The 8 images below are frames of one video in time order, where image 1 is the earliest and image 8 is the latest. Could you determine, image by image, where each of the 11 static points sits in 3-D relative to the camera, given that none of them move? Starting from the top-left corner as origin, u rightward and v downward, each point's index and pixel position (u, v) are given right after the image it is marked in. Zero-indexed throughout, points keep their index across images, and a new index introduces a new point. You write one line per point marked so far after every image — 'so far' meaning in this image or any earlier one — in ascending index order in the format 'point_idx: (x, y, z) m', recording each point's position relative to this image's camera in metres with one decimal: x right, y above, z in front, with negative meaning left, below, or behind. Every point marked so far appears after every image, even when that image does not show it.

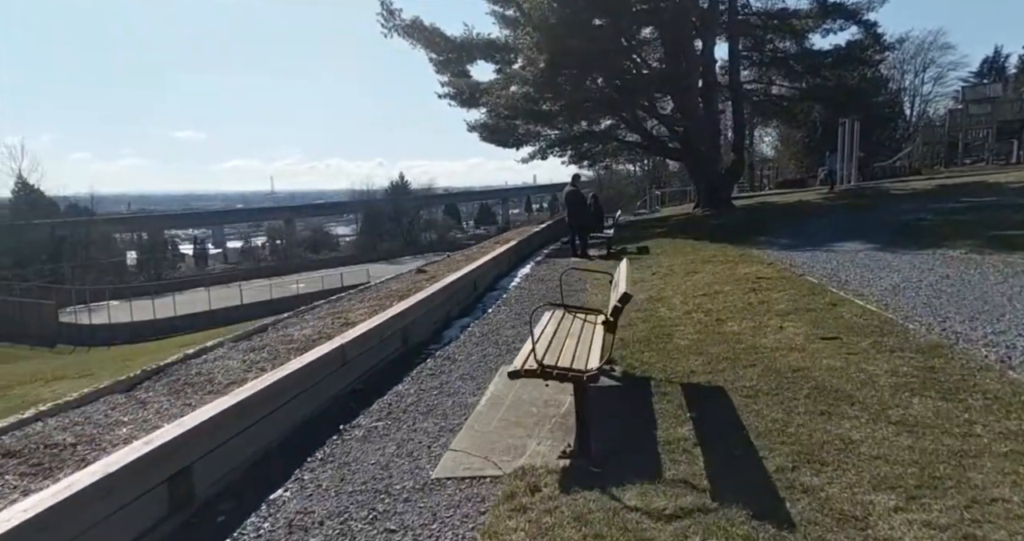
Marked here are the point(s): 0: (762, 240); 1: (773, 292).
0: (+5.4, +0.6, +13.0) m
1: (+3.1, -0.3, +7.1) m
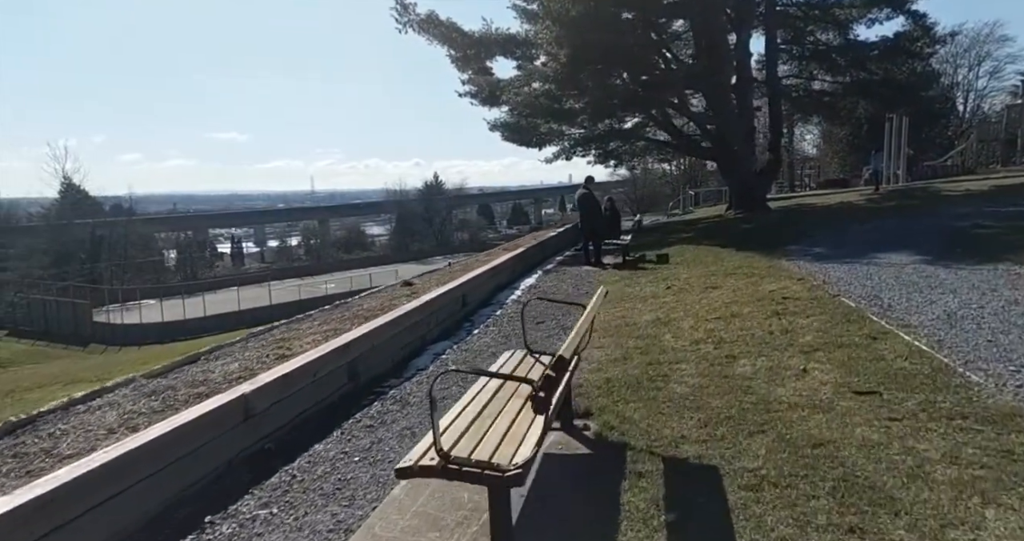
0: (+5.5, +0.4, +11.7) m
1: (+2.9, -0.5, +6.0) m
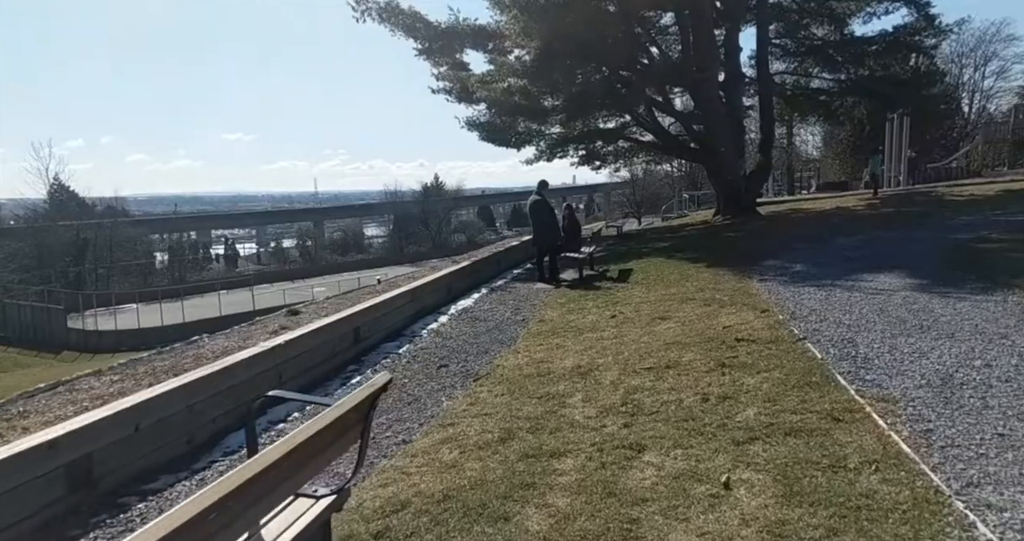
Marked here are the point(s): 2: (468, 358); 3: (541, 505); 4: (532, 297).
0: (+4.4, 0.0, +10.3) m
1: (+1.8, -0.8, +4.6) m
2: (-0.5, -0.9, +6.4) m
3: (+0.1, -1.1, +3.0) m
4: (+0.3, -0.4, +10.1) m
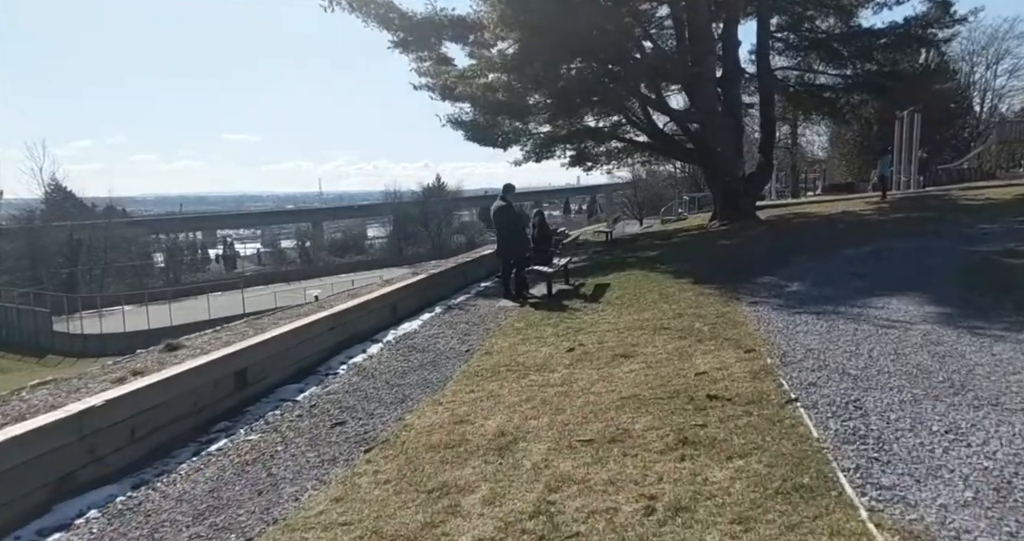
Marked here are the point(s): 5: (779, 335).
0: (+3.8, -0.2, +8.9) m
1: (+1.1, -1.1, +3.2) m
2: (-1.2, -1.2, +5.1) m
3: (-0.6, -1.4, +1.6) m
4: (-0.3, -0.7, +8.8) m
5: (+2.8, -0.6, +6.2) m
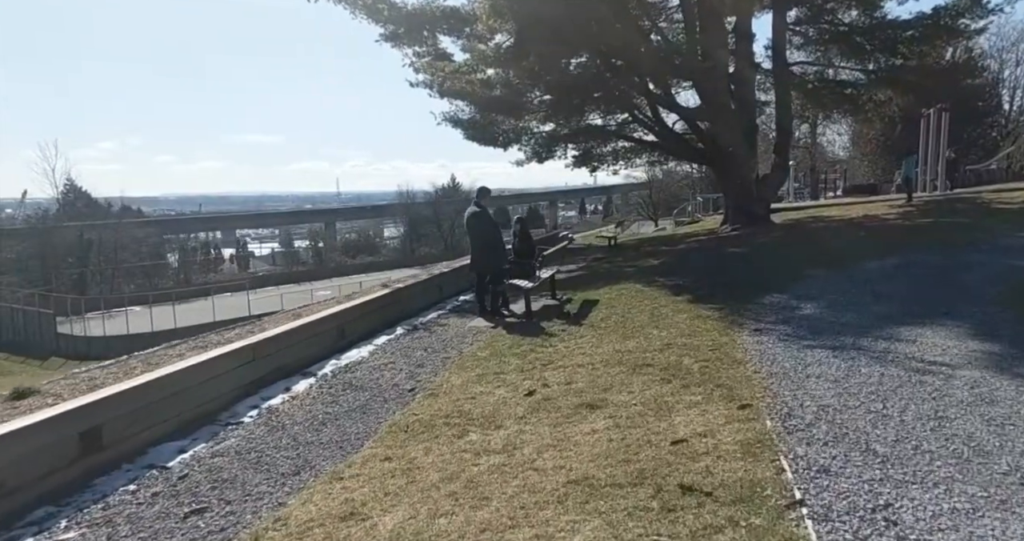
0: (+3.3, -0.5, +7.6) m
1: (+0.5, -1.3, +2.0) m
2: (-1.7, -1.4, +3.9) m
3: (-1.2, -1.6, +0.5) m
4: (-0.8, -0.9, +7.6) m
5: (+2.3, -0.9, +4.9) m
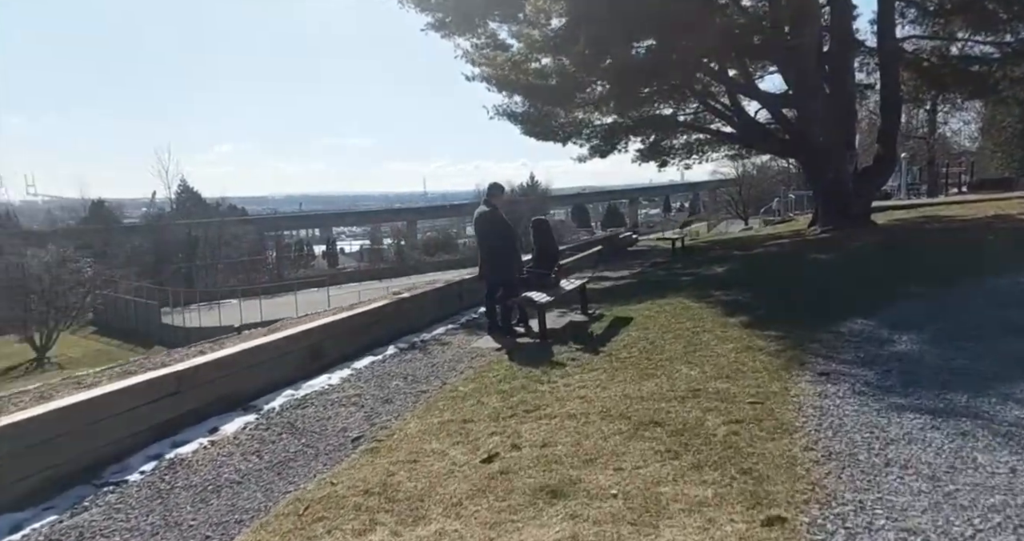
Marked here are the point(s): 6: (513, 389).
0: (+3.3, -0.7, +5.8) m
1: (-0.3, -1.5, +0.7) m
2: (-2.2, -1.6, +2.9) m
3: (-2.2, -1.8, -0.6) m
4: (-0.8, -1.1, +6.4) m
5: (+1.9, -1.1, +3.3) m
6: (0.0, -1.1, +5.5) m
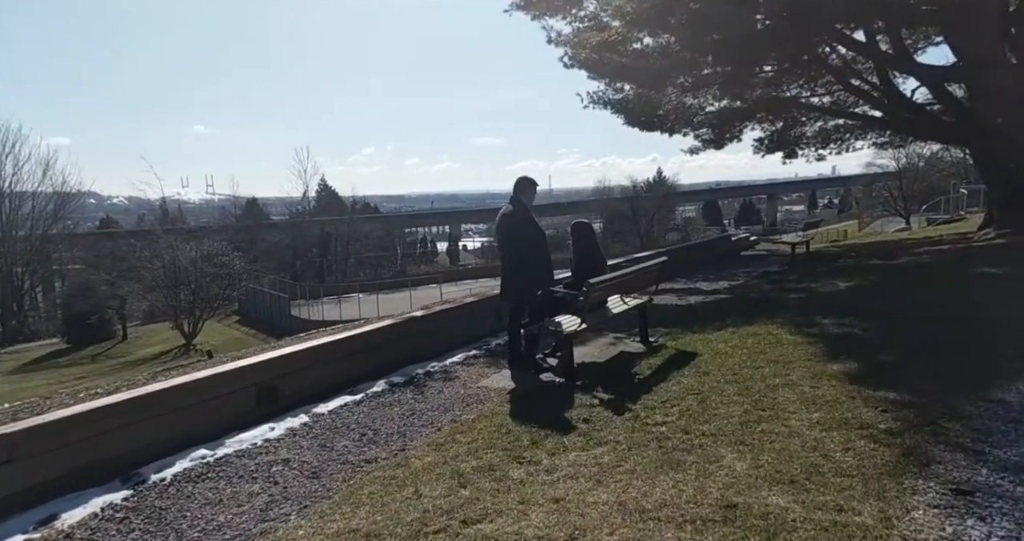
0: (+3.1, -1.0, +3.5) m
1: (-1.5, -1.7, -0.8) m
2: (-2.9, -1.8, +1.8) m
3: (-3.6, -2.0, -1.6) m
4: (-0.8, -1.3, +4.9) m
5: (+1.1, -1.3, +1.4) m
6: (-0.2, -1.3, +3.9) m
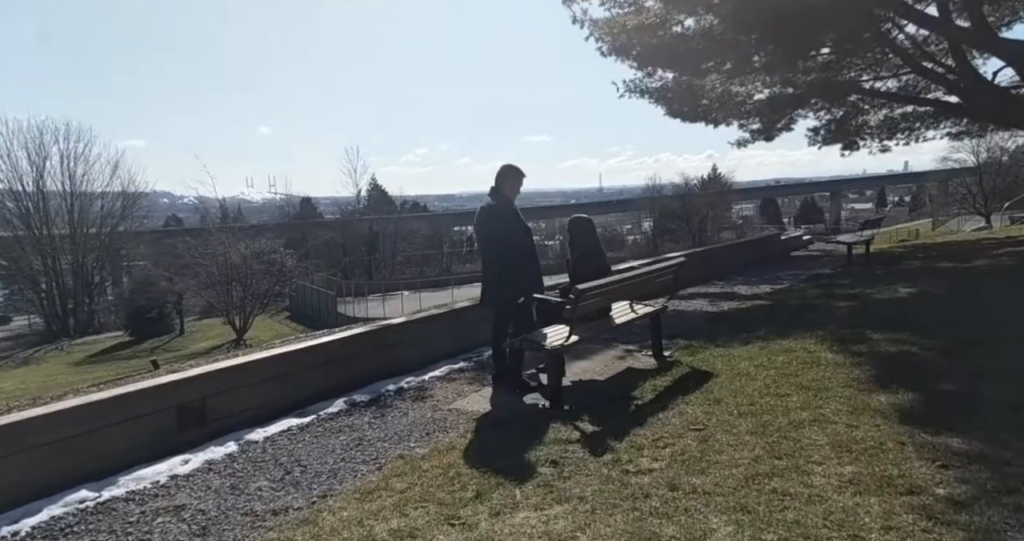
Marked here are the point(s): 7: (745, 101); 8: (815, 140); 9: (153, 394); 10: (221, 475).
0: (+2.6, -1.0, +2.4) m
1: (-2.3, -1.8, -1.5) m
2: (-3.5, -1.8, +1.2) m
3: (-4.5, -2.0, -2.2) m
4: (-1.1, -1.3, +4.1) m
5: (+0.5, -1.4, +0.4) m
6: (-0.6, -1.3, +3.1) m
7: (+6.4, +4.7, +16.6) m
8: (+9.4, +4.1, +18.6) m
9: (-2.4, -0.9, +4.6) m
10: (-1.9, -1.4, +4.0) m
